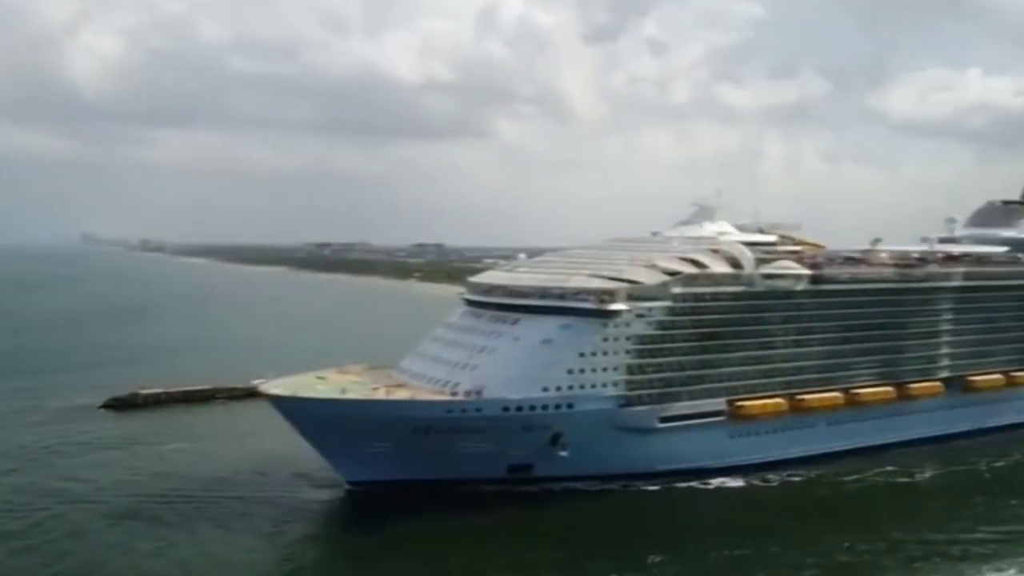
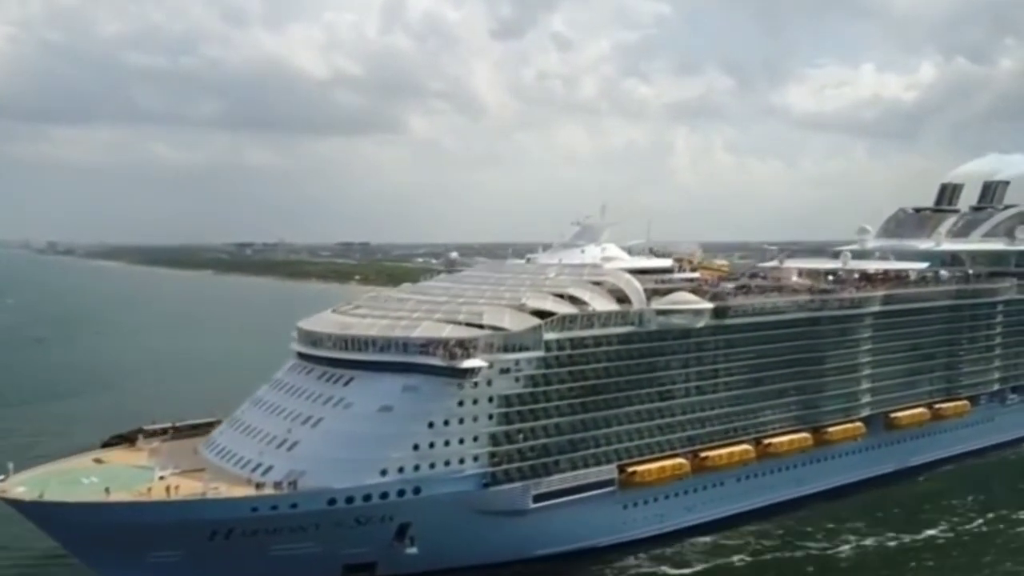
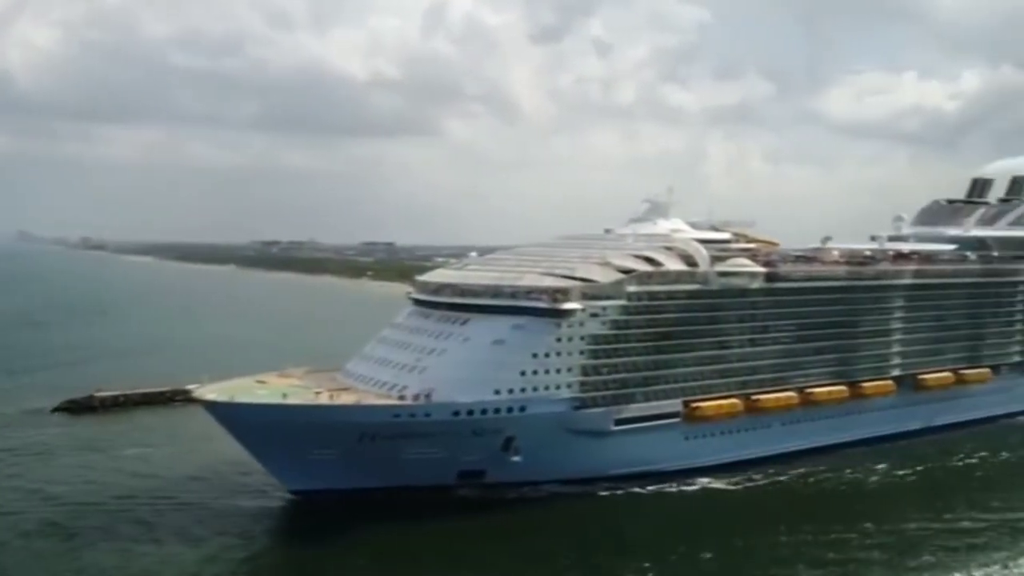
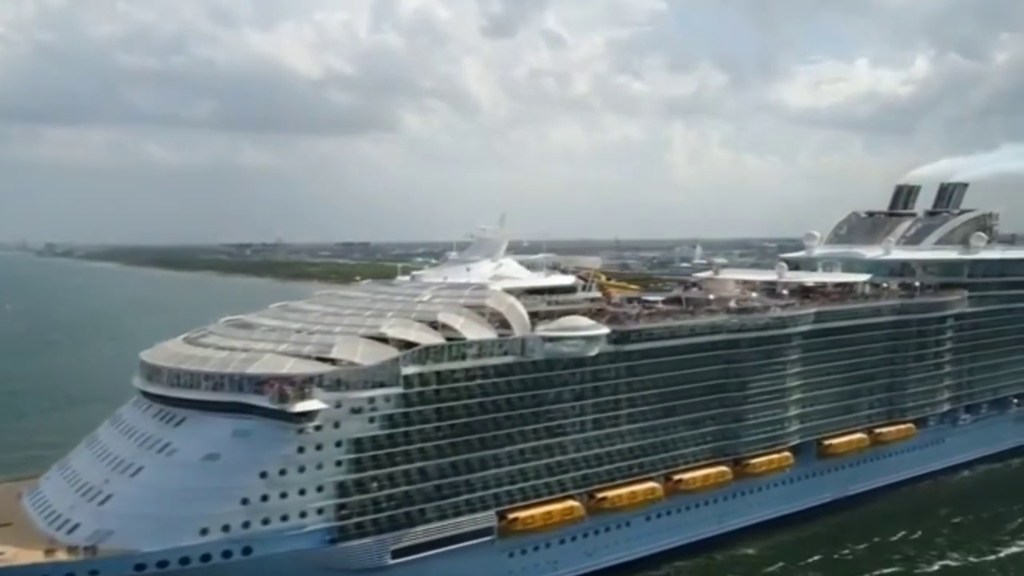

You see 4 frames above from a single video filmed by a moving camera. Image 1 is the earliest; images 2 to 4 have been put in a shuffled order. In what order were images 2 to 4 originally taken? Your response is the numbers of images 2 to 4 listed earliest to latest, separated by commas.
3, 2, 4
